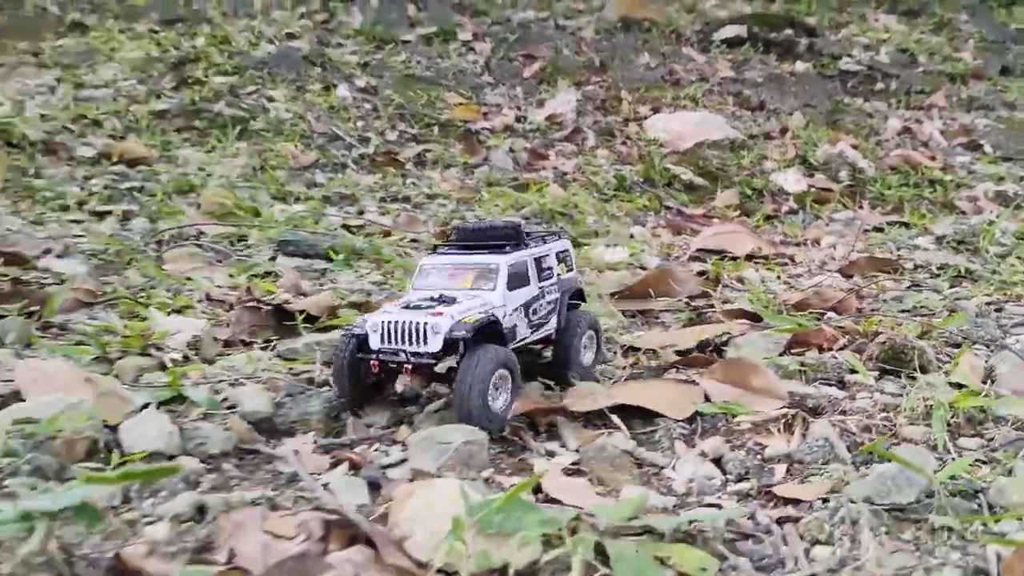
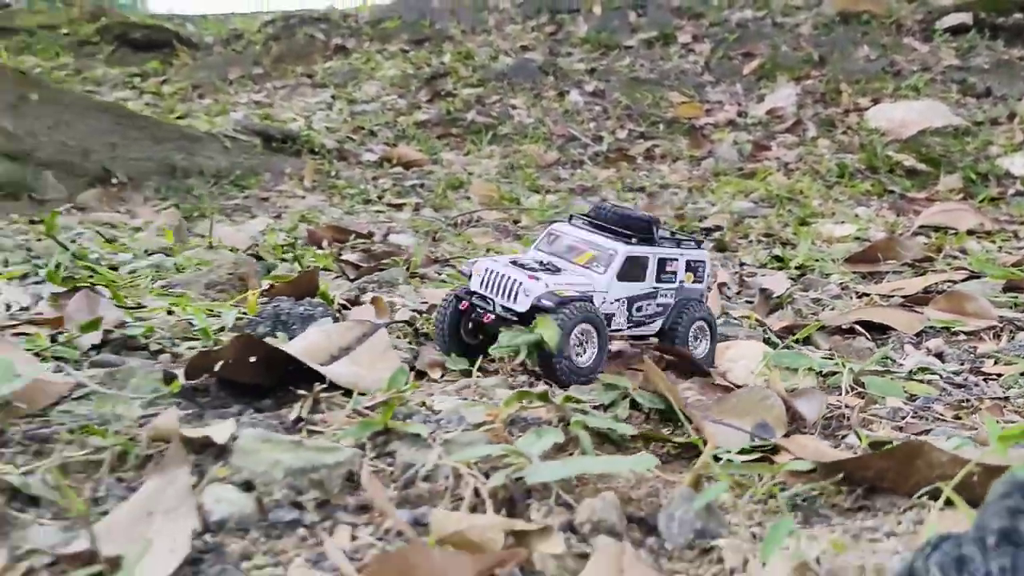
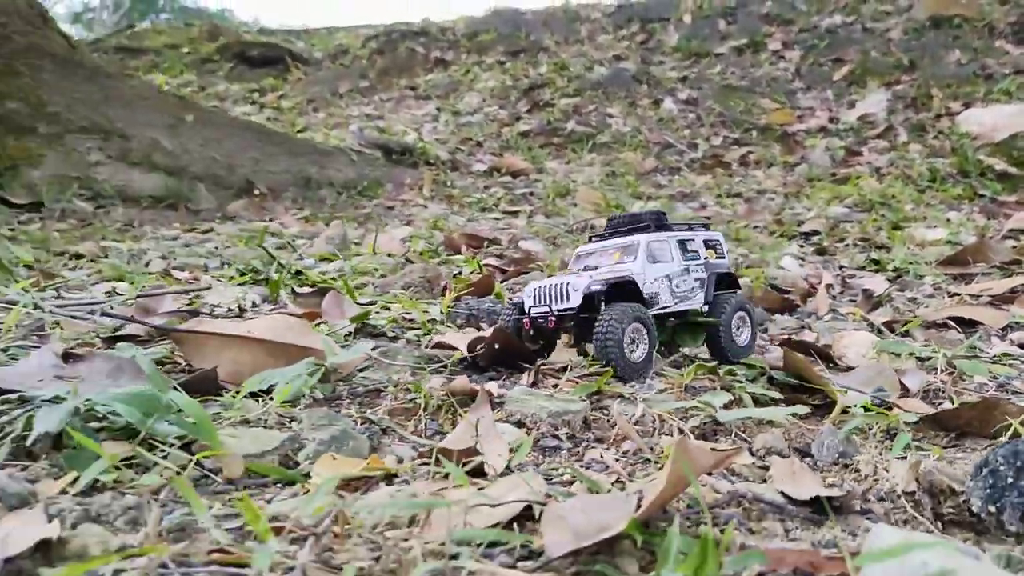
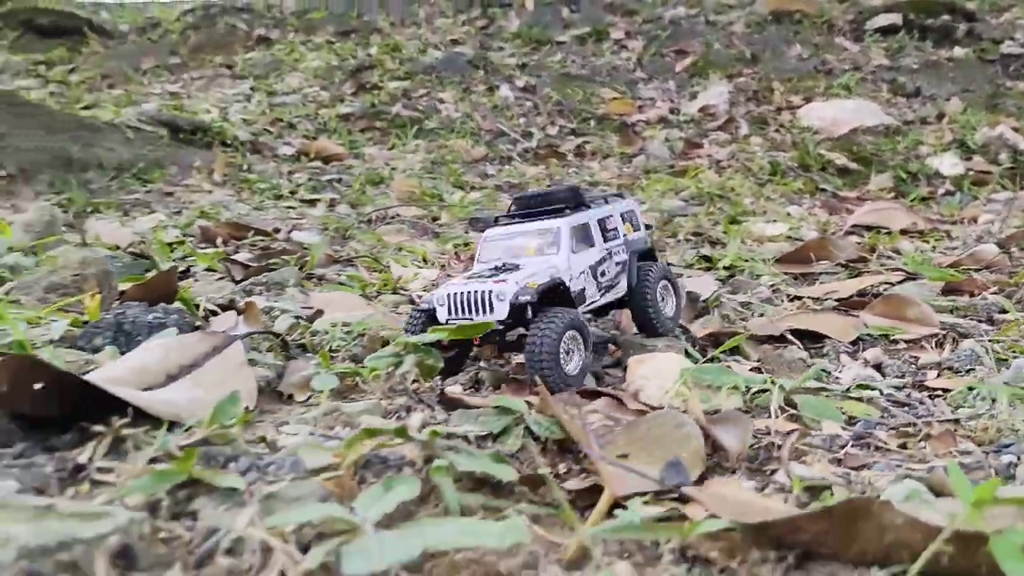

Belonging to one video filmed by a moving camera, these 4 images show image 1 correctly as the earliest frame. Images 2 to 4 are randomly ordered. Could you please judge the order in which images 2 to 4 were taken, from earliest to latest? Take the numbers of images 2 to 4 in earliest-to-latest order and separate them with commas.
4, 2, 3
